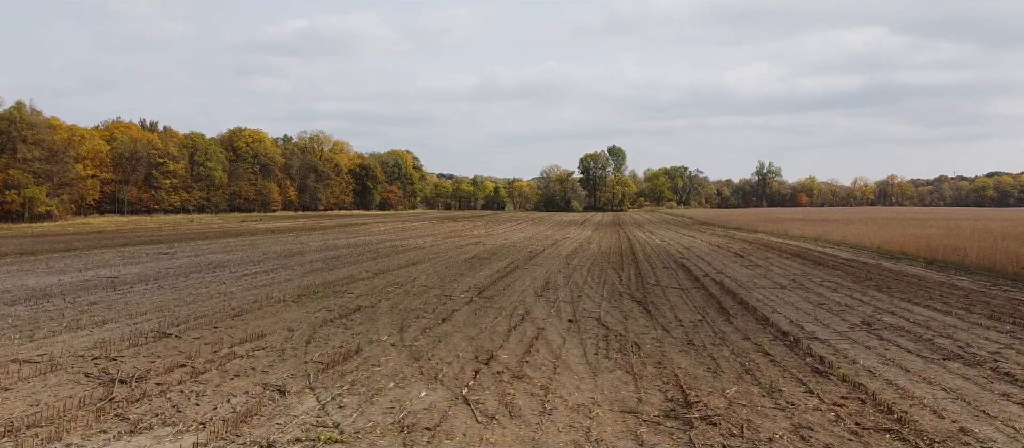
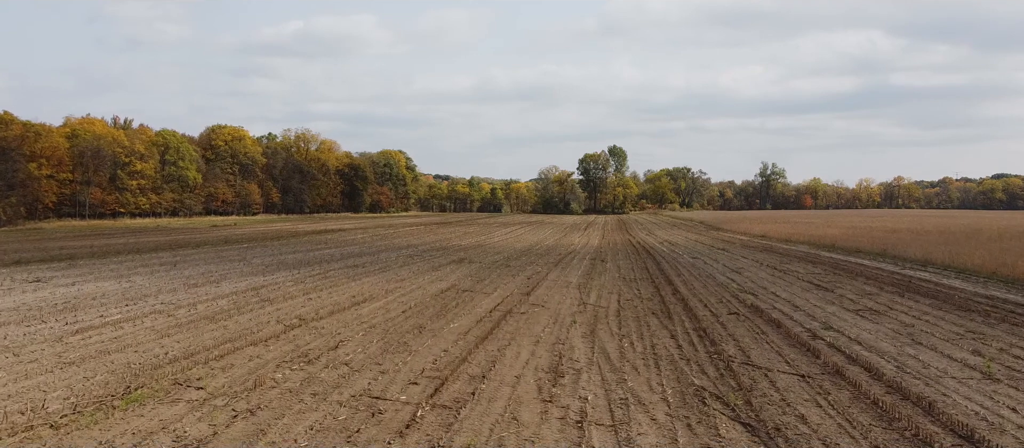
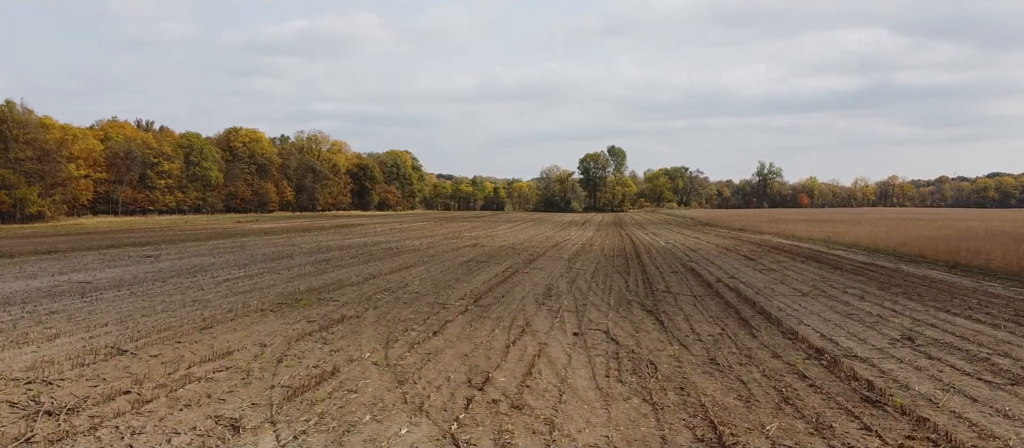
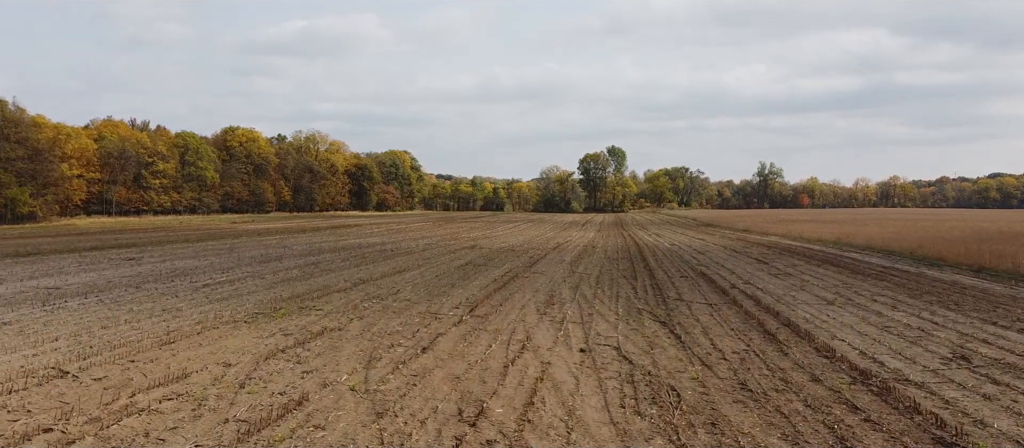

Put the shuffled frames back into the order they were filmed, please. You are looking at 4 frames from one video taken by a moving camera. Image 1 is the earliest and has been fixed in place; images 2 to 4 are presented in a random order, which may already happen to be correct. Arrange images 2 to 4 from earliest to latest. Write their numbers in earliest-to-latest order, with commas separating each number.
3, 4, 2
